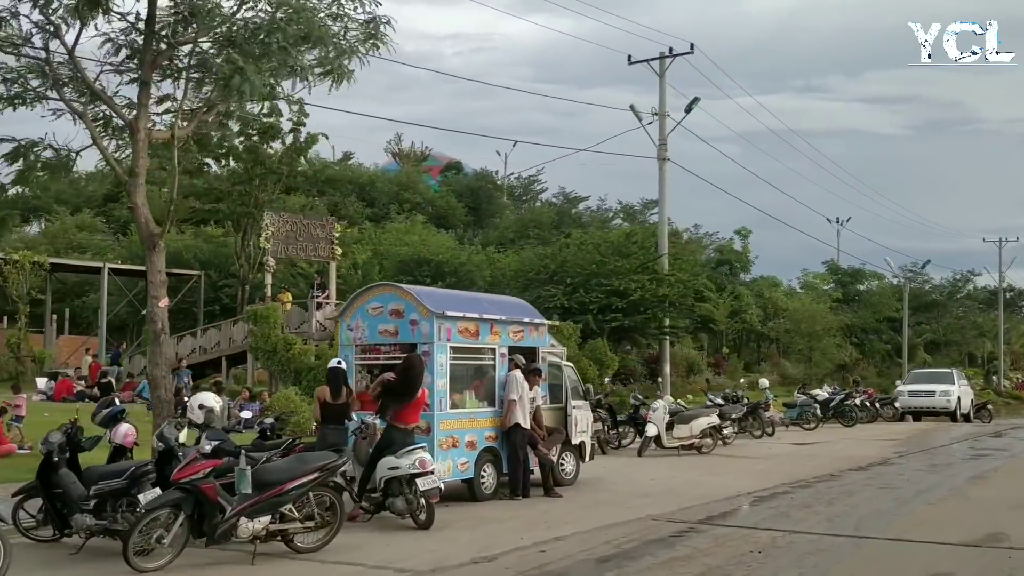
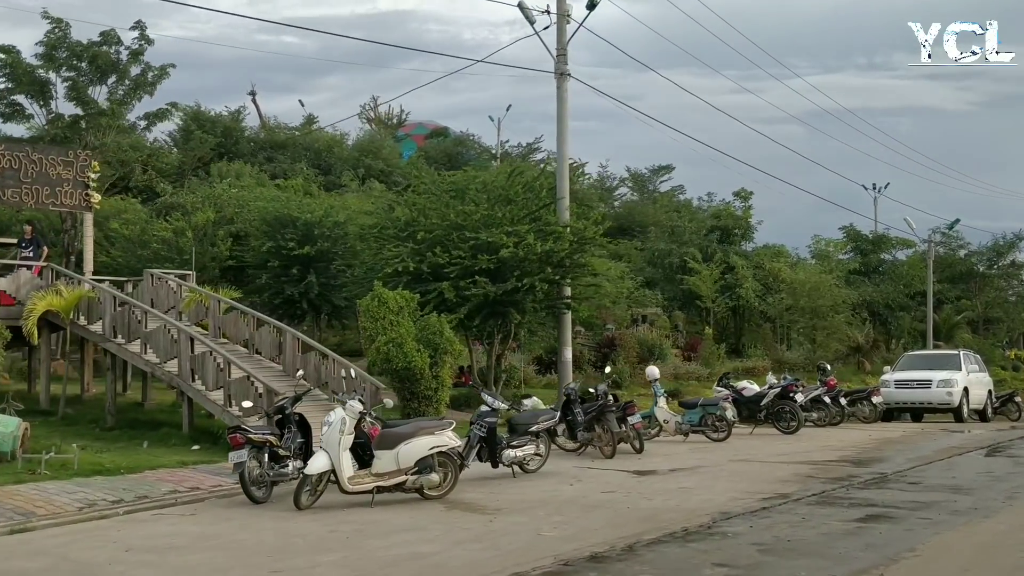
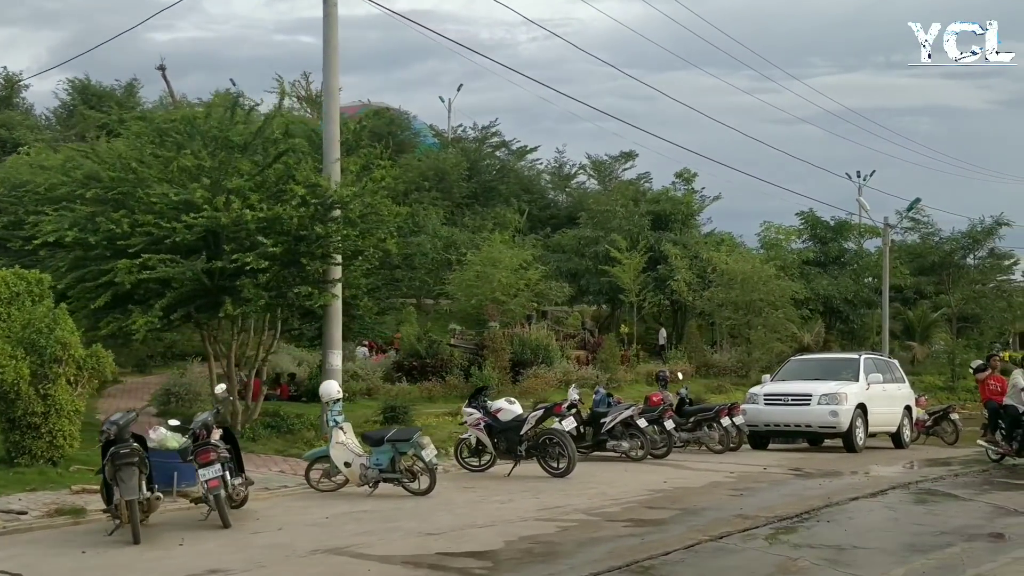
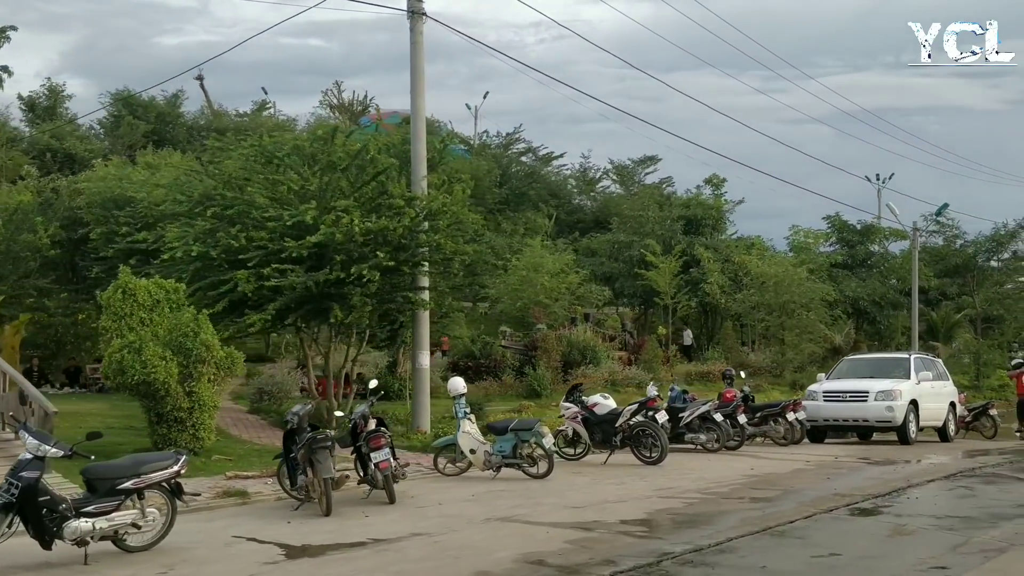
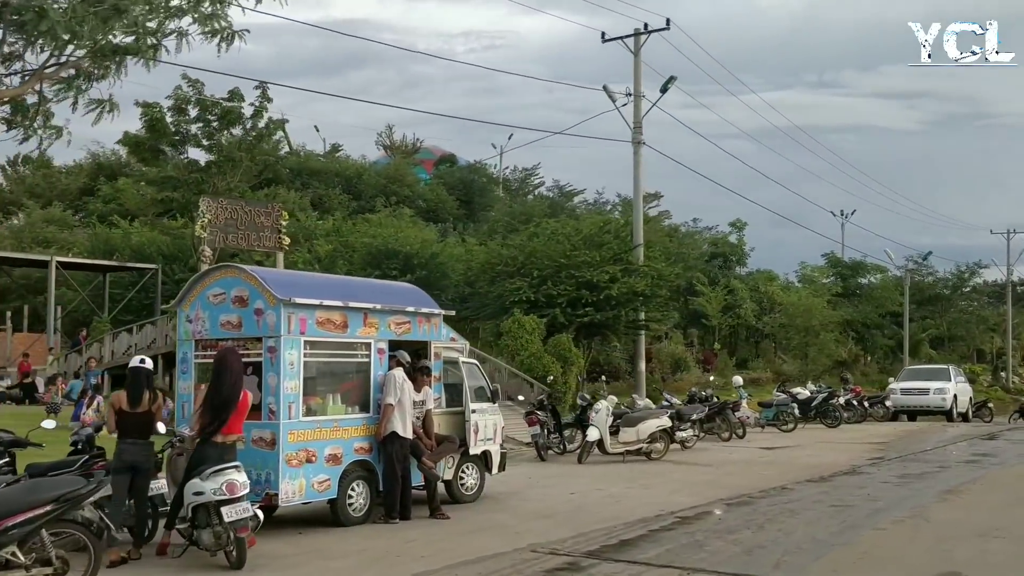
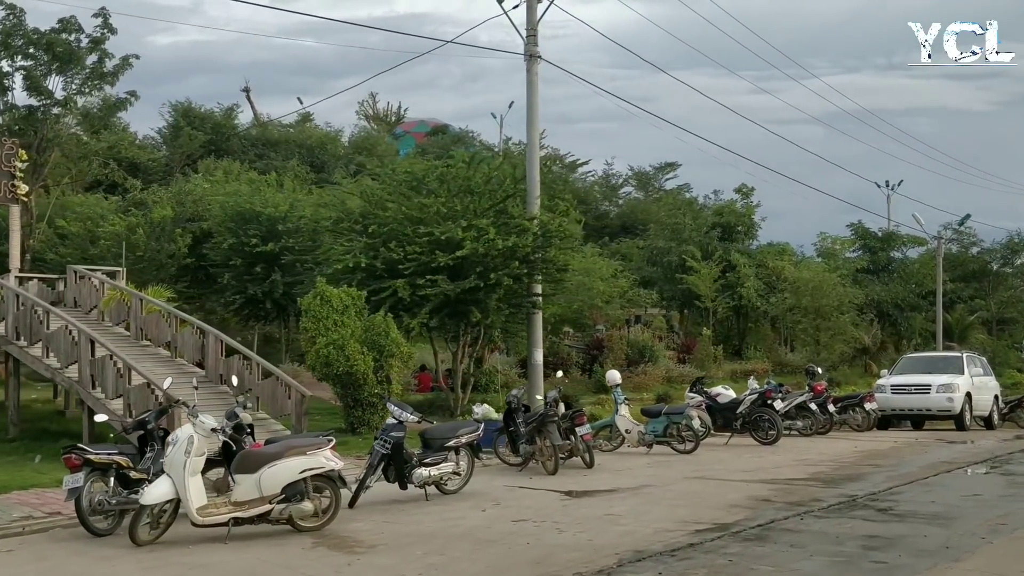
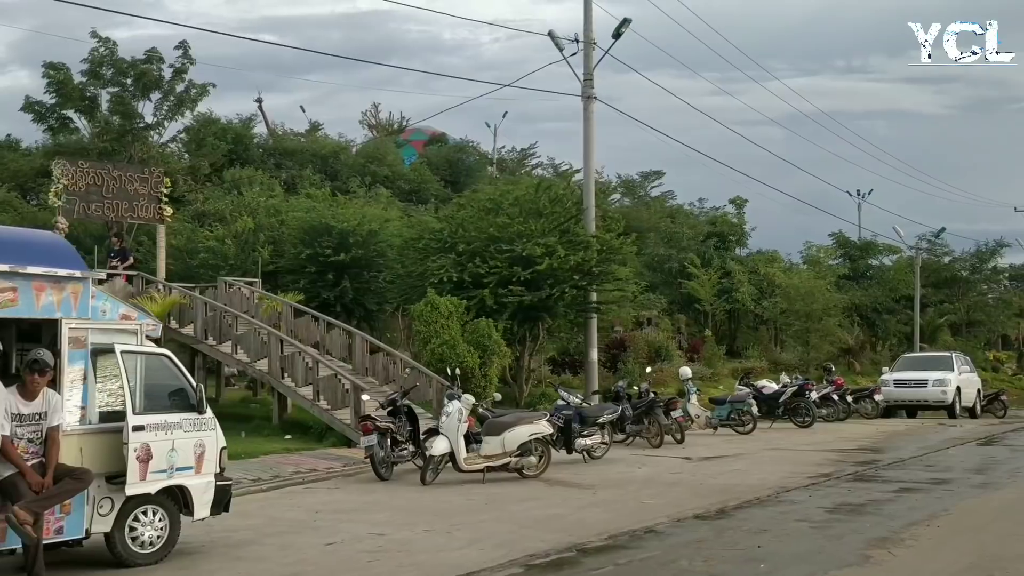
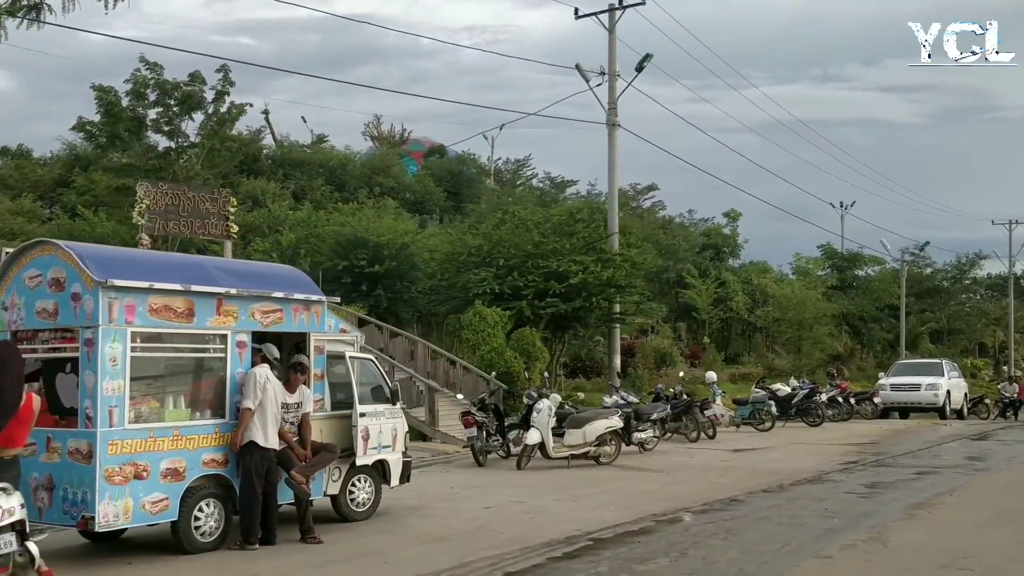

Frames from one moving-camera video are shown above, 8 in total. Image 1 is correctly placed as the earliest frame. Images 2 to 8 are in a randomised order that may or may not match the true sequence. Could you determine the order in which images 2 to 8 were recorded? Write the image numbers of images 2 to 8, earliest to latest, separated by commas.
5, 8, 7, 2, 6, 4, 3
